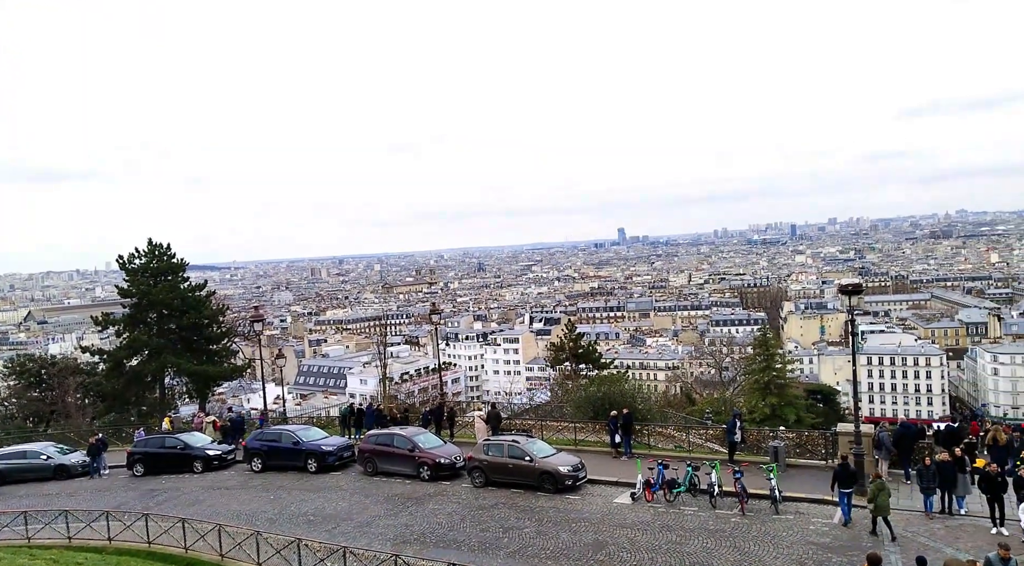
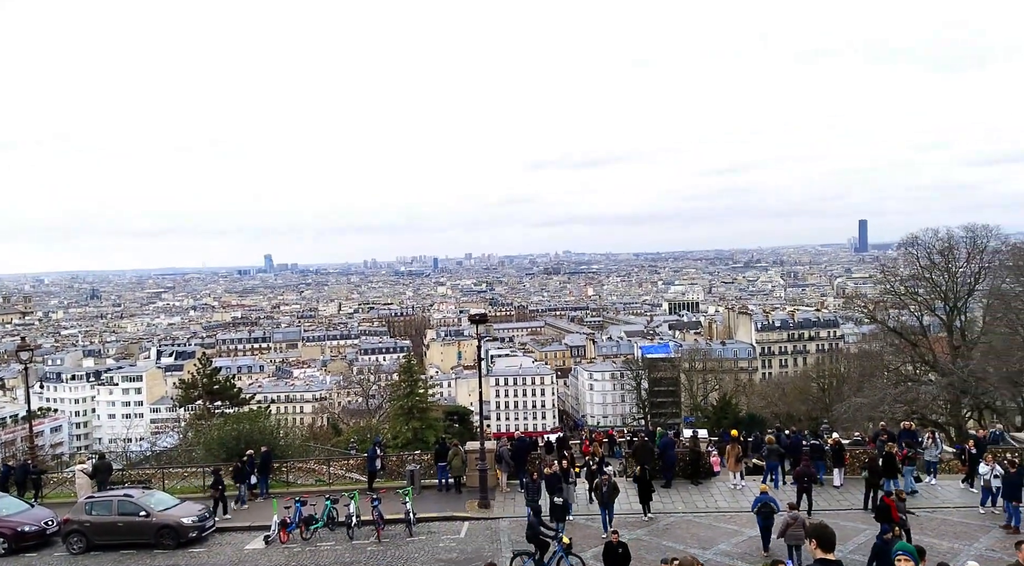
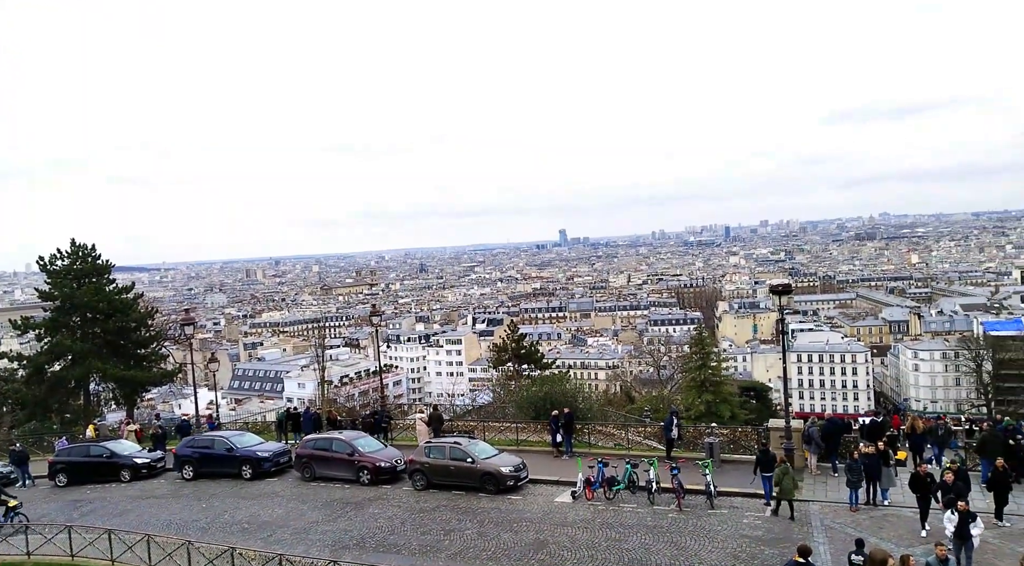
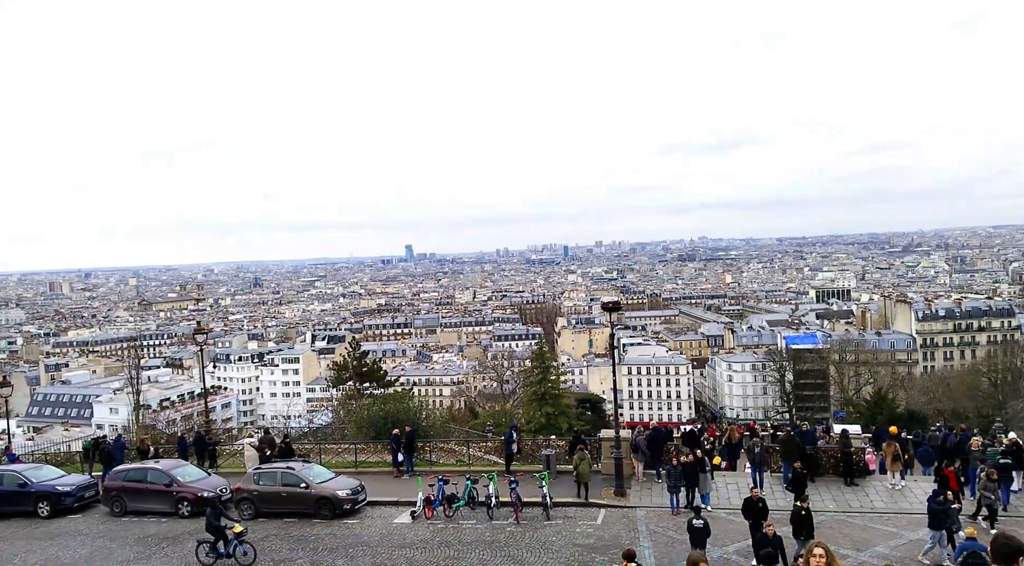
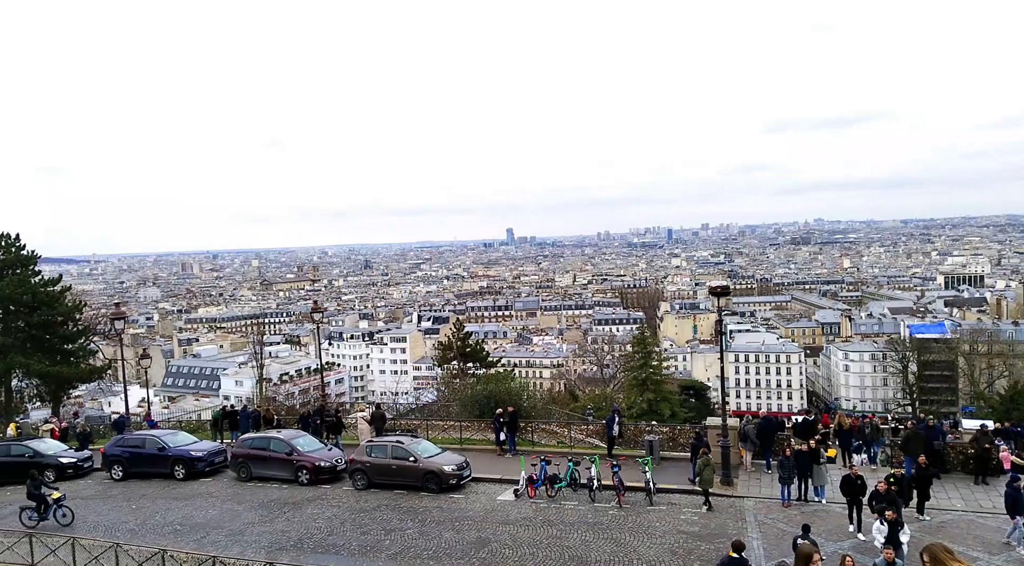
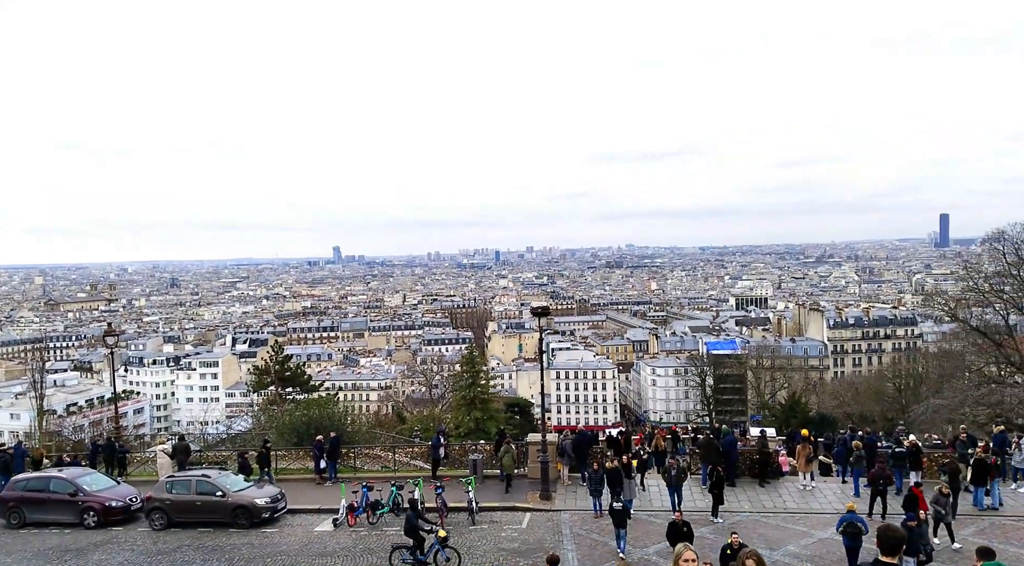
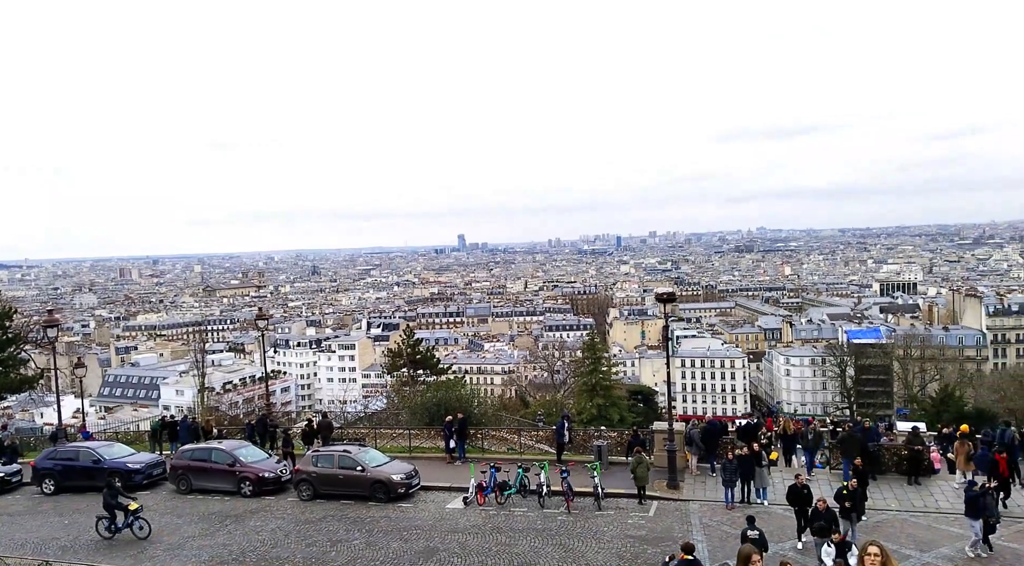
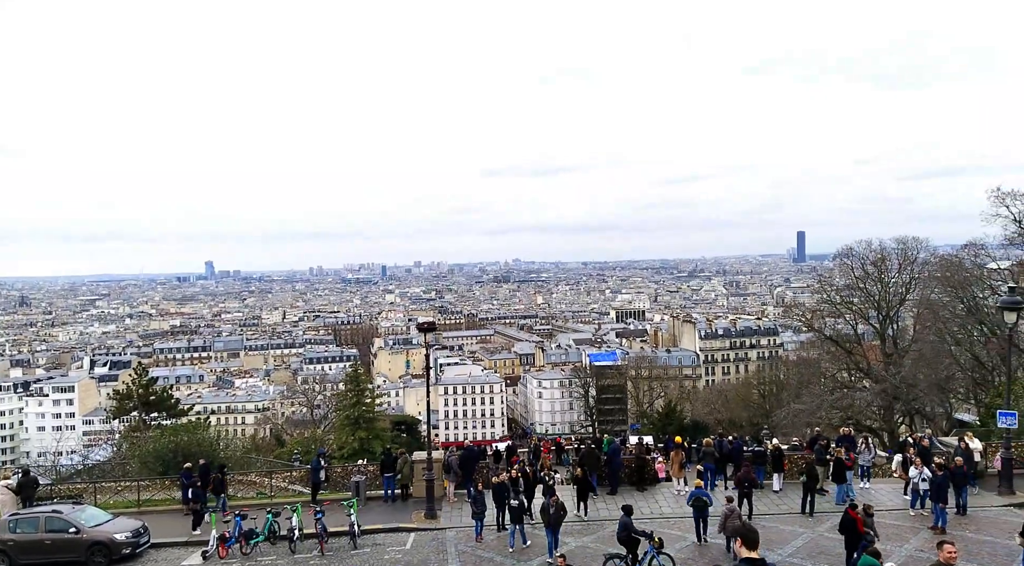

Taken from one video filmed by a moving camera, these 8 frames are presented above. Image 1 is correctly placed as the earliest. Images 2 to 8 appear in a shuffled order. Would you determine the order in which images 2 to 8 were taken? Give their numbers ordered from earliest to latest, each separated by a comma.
3, 5, 7, 4, 6, 2, 8
